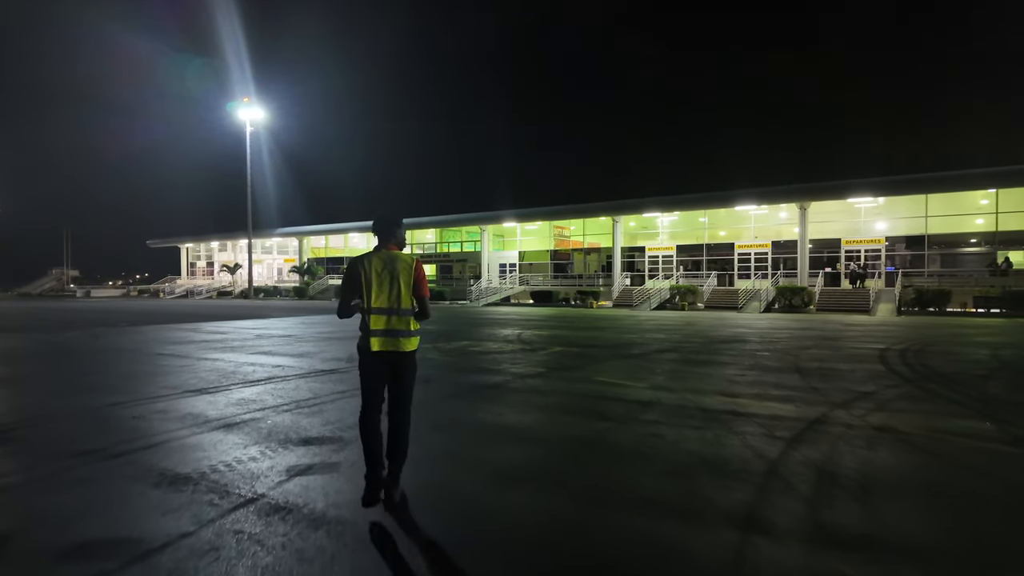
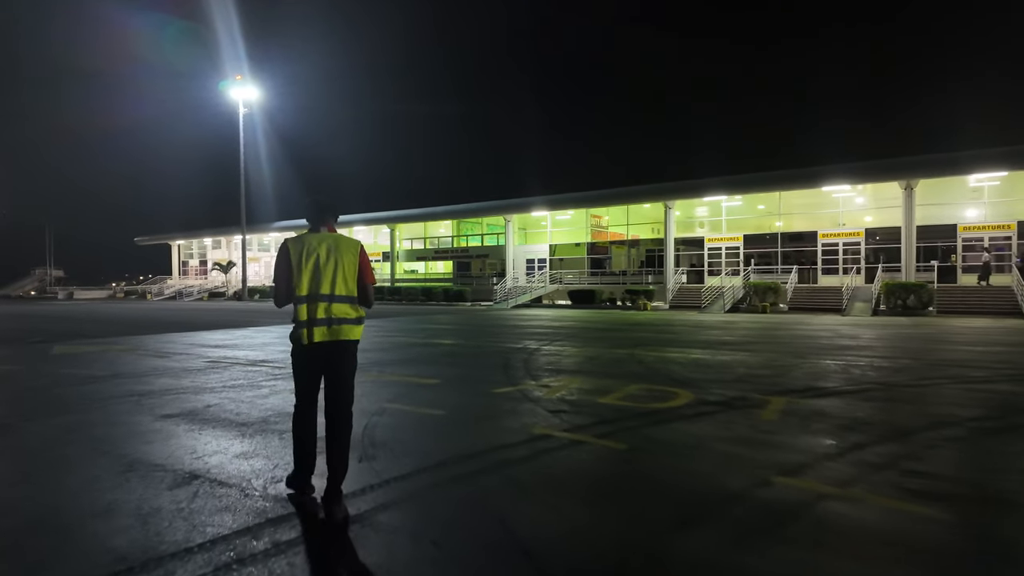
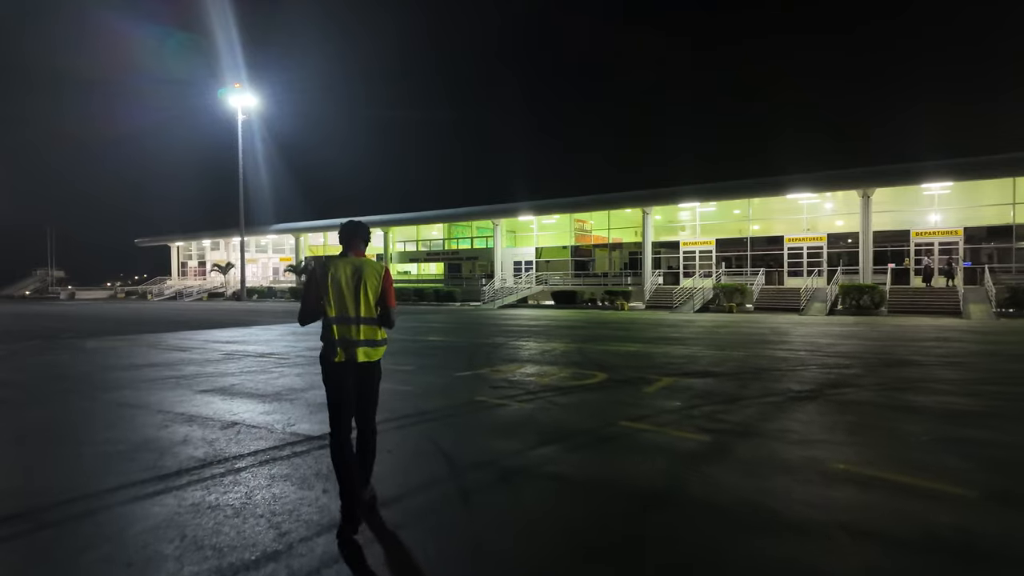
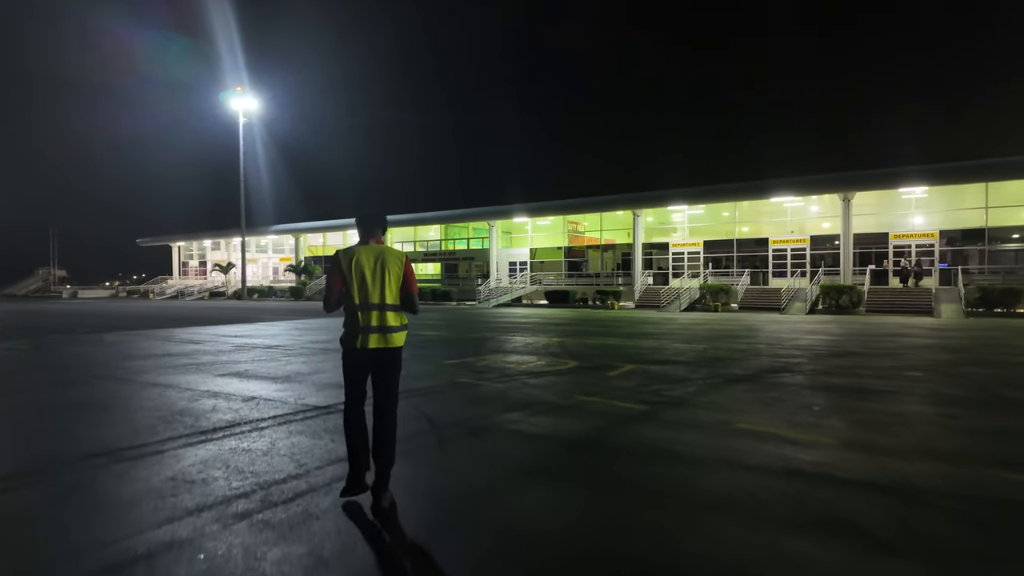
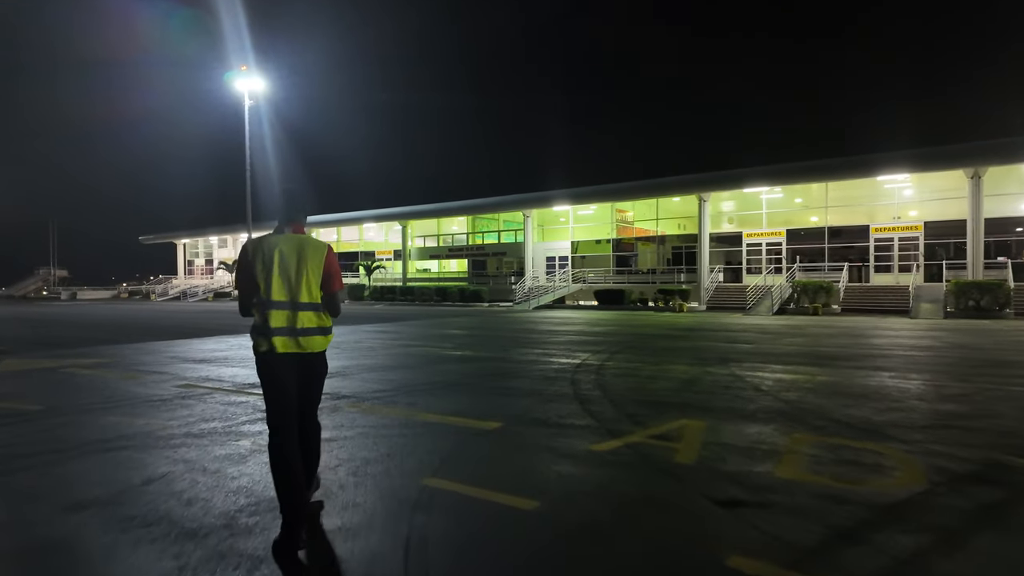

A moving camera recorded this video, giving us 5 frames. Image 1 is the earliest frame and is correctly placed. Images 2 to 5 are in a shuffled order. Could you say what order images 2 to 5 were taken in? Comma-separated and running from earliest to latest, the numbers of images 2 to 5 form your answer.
4, 3, 2, 5
